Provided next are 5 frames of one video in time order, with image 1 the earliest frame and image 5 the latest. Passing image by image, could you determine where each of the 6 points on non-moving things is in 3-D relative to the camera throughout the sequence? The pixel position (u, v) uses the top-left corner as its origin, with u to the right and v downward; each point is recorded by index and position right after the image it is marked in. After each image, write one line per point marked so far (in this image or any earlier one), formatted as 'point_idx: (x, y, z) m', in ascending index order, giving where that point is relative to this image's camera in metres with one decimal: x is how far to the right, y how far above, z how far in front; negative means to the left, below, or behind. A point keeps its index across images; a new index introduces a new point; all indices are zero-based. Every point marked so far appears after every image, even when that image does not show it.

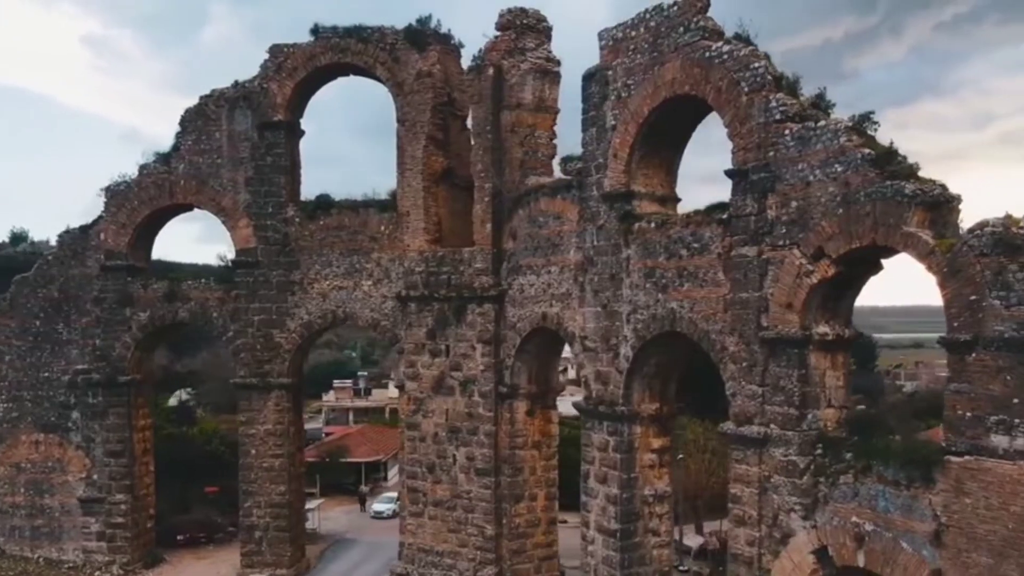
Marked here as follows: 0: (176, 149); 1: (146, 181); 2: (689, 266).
0: (-5.8, +2.4, +16.5) m
1: (-6.3, +1.9, +16.5) m
2: (+2.0, +0.3, +11.1) m
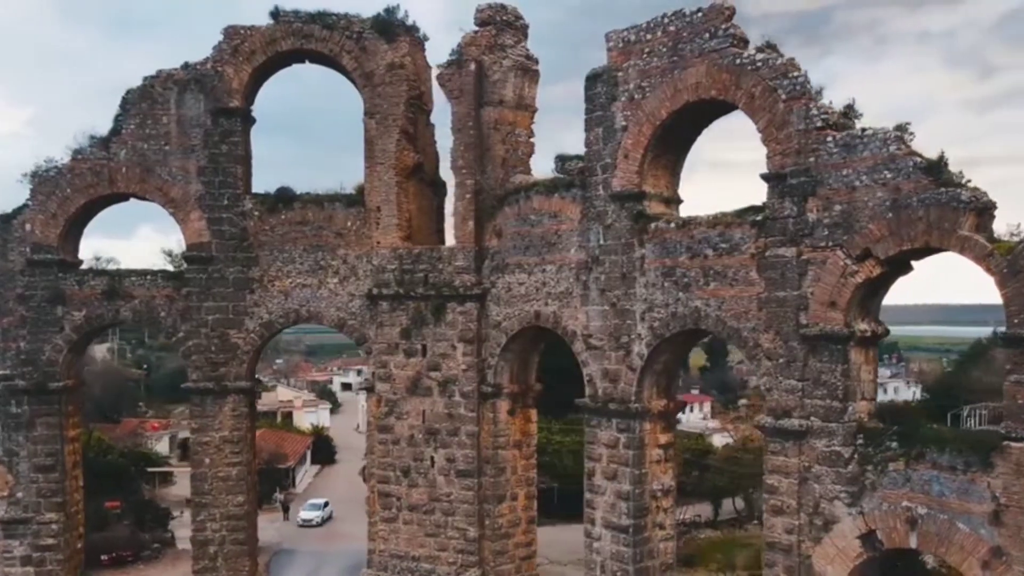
0: (-6.3, +2.5, +15.2) m
1: (-6.8, +1.9, +15.1) m
2: (+2.4, +0.3, +11.4) m
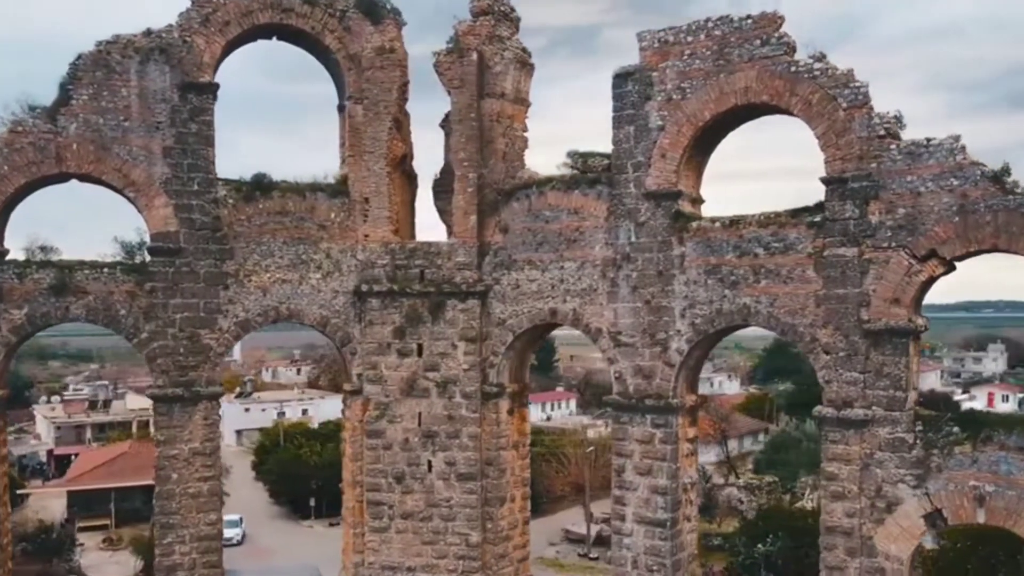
0: (-6.3, +2.6, +13.3) m
1: (-6.7, +2.0, +13.1) m
2: (+3.2, +0.3, +11.8) m
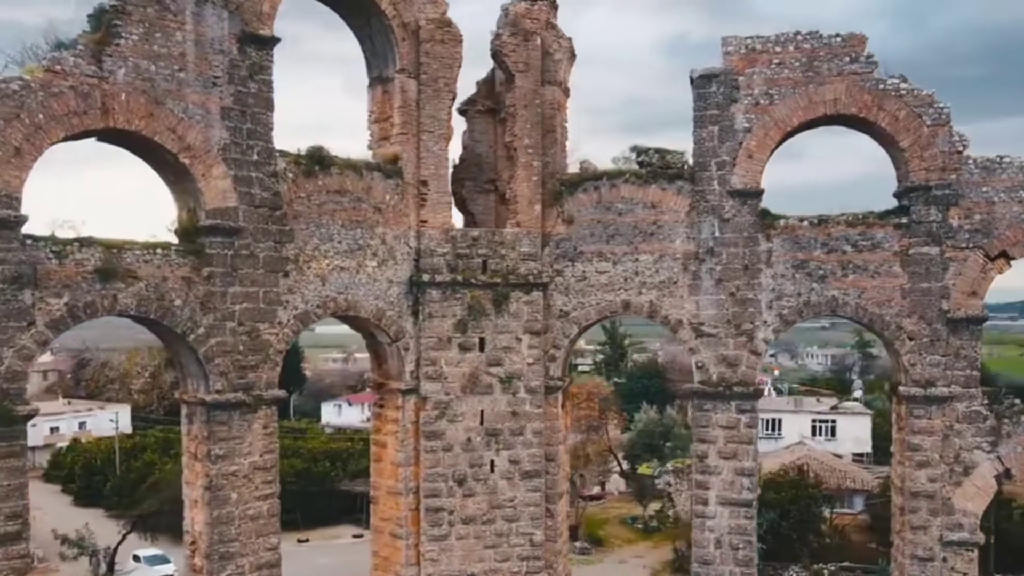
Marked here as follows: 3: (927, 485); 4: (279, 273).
0: (-4.6, +2.7, +10.7) m
1: (-4.9, +2.2, +10.3) m
2: (+4.7, +0.4, +13.1) m
3: (+5.6, -2.7, +12.8) m
4: (-2.9, +0.2, +12.0) m
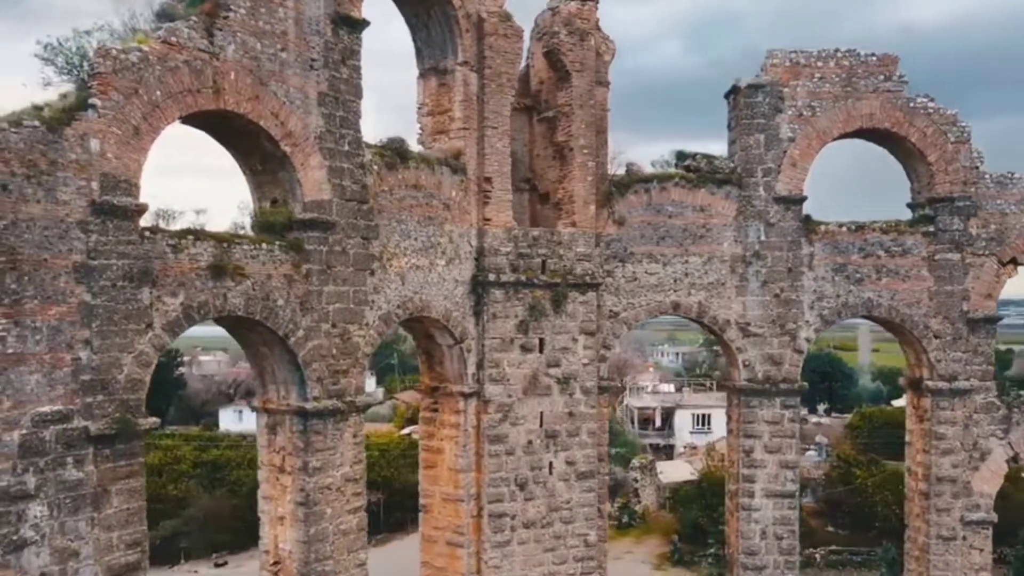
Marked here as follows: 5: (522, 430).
0: (-3.0, +2.8, +9.7) m
1: (-3.3, +2.2, +9.3) m
2: (+5.5, +0.3, +14.0) m
3: (+6.4, -2.7, +14.0) m
4: (-1.7, +0.2, +11.3) m
5: (+0.1, -1.9, +13.1) m
